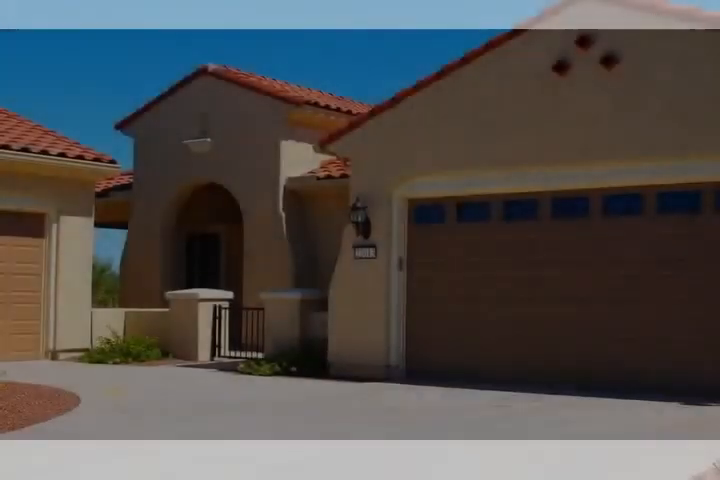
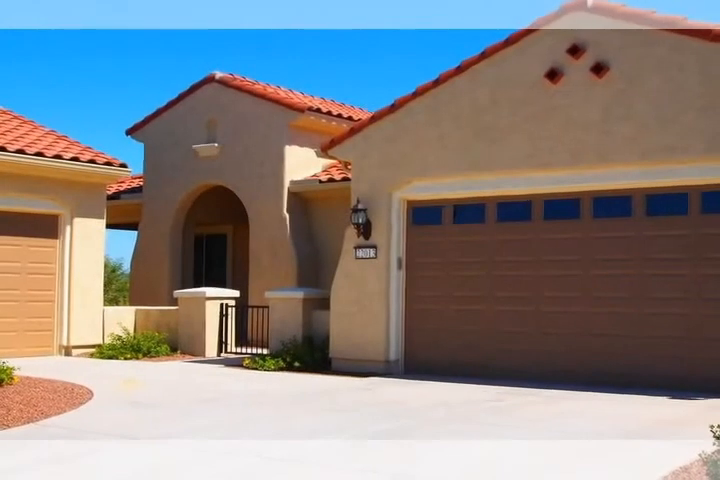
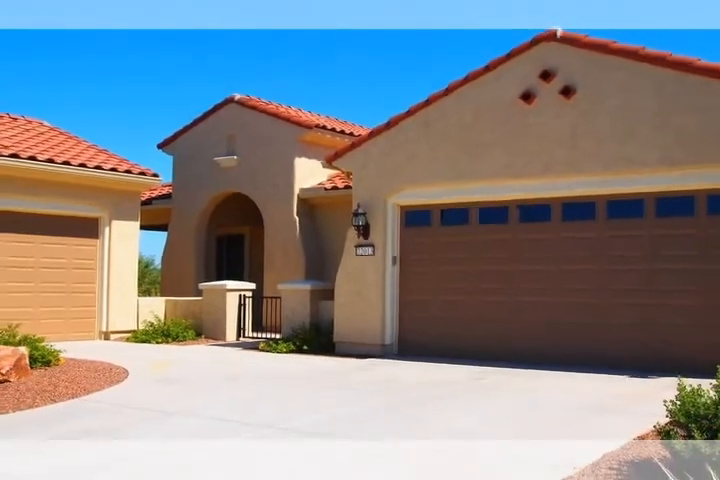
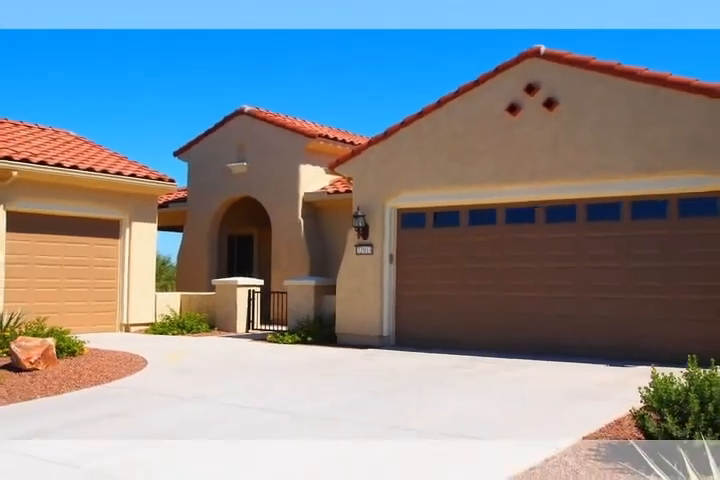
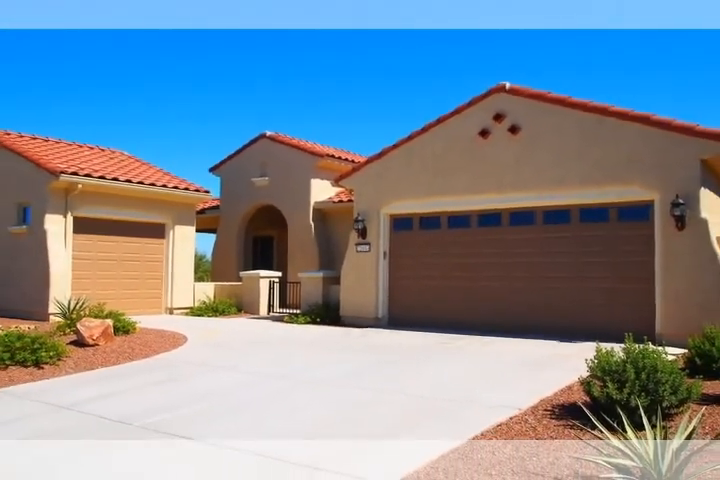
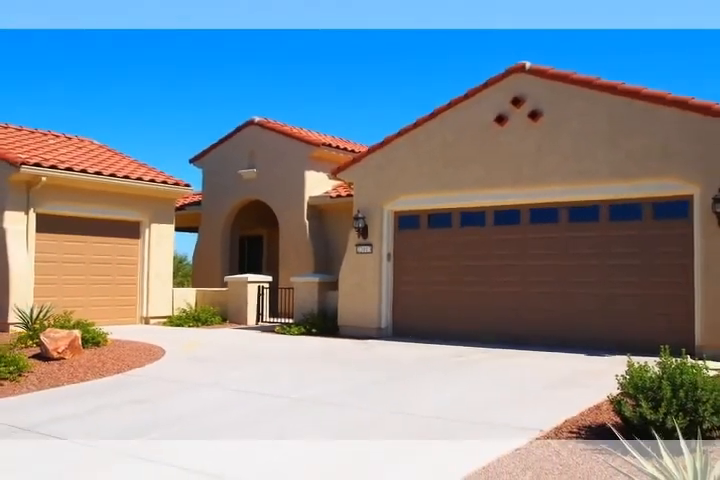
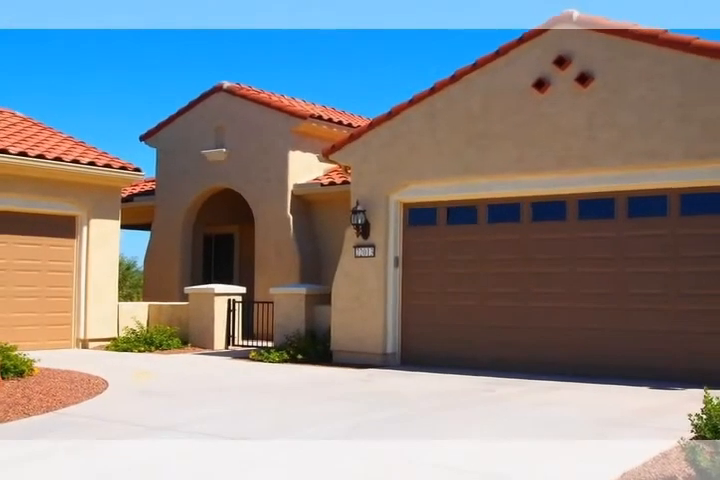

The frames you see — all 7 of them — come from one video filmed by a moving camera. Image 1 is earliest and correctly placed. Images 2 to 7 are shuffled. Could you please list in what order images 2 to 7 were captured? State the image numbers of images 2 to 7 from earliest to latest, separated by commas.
2, 7, 3, 4, 6, 5
